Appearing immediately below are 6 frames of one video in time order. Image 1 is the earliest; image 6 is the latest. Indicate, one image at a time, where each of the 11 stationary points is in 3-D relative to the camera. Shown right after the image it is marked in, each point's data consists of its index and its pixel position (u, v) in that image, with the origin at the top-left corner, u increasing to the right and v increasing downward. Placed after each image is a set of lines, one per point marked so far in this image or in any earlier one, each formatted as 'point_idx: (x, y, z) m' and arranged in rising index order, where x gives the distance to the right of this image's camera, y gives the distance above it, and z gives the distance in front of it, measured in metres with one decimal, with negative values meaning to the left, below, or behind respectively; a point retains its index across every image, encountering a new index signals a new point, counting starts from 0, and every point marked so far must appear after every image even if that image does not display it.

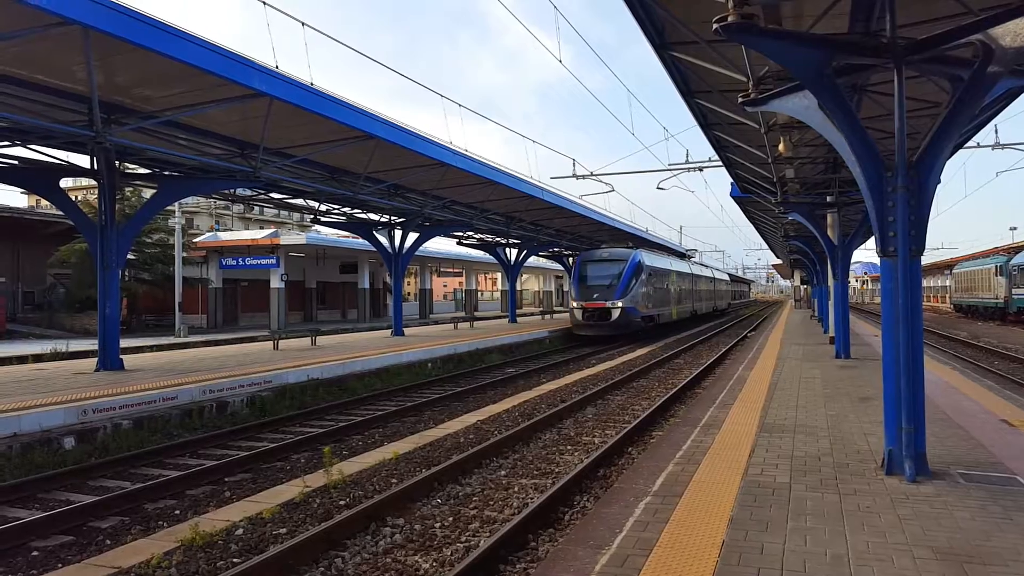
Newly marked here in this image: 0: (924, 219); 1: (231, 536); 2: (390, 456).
0: (+3.5, +0.6, +5.9) m
1: (-2.1, -1.9, +5.4) m
2: (-1.4, -1.9, +8.0) m
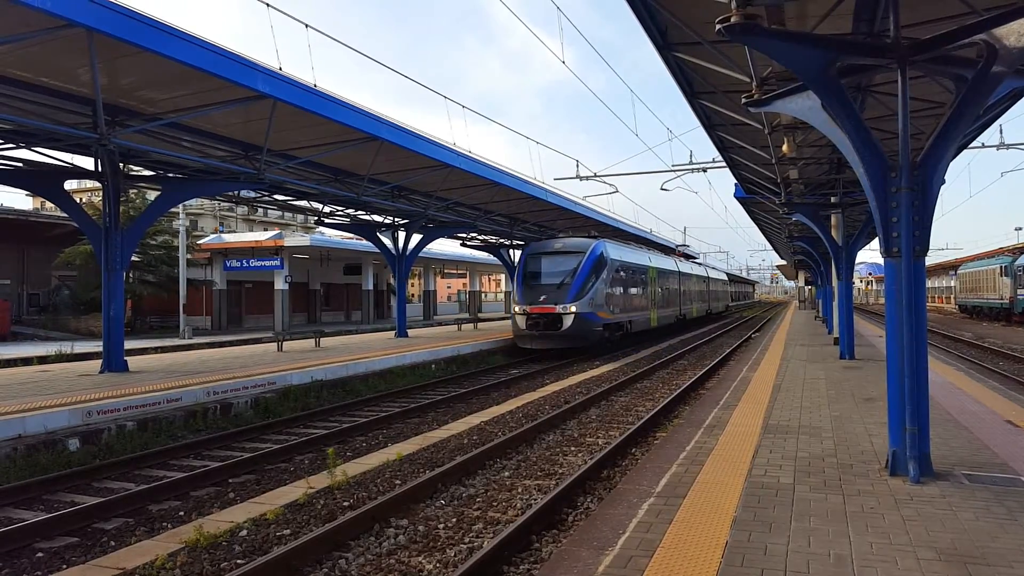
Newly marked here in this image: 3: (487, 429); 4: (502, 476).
0: (+3.5, +0.6, +5.9) m
1: (-2.1, -1.9, +5.4) m
2: (-1.3, -1.9, +8.0) m
3: (-0.3, -1.9, +9.6) m
4: (-0.1, -1.9, +7.2) m
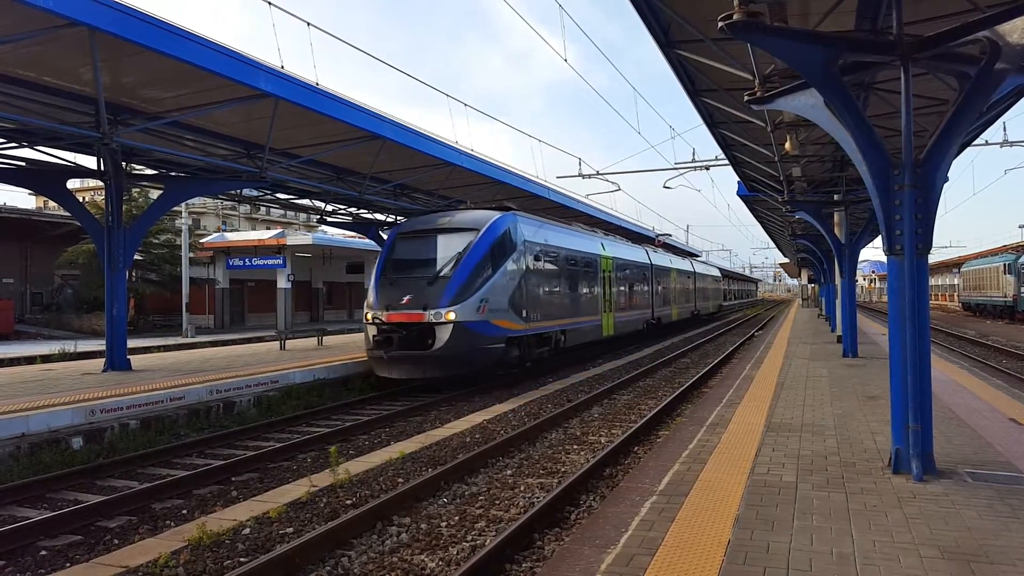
0: (+3.5, +0.6, +5.9) m
1: (-2.1, -1.9, +5.4) m
2: (-1.3, -1.9, +8.0) m
3: (-0.3, -1.9, +9.6) m
4: (-0.1, -1.9, +7.2) m
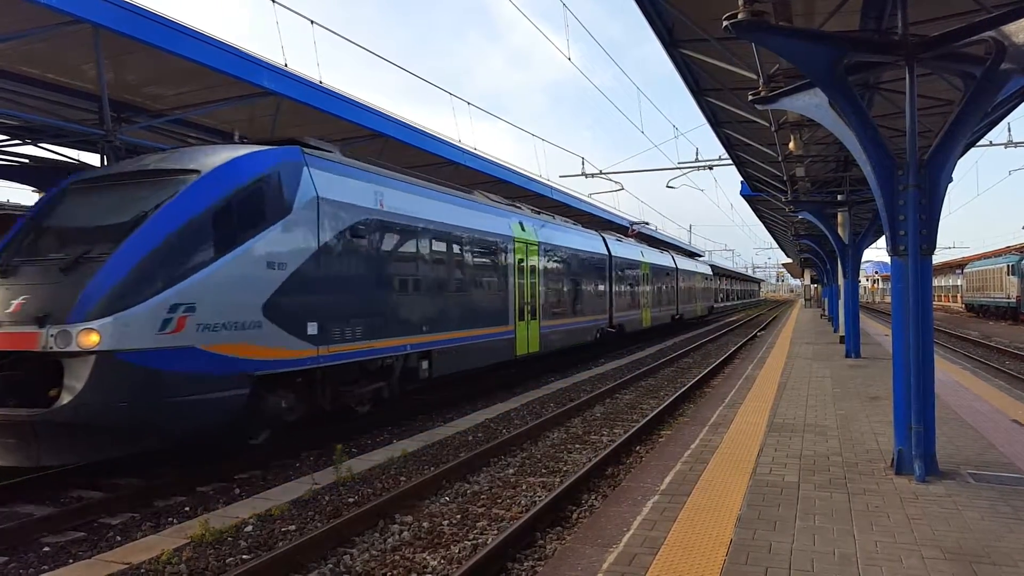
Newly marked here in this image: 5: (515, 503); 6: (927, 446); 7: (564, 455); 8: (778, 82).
0: (+3.5, +0.6, +5.9) m
1: (-2.1, -1.9, +5.4) m
2: (-1.3, -1.9, +8.0) m
3: (-0.3, -1.9, +9.6) m
4: (-0.1, -1.9, +7.2) m
5: (0.0, -1.9, +6.2) m
6: (+3.5, -1.3, +6.0) m
7: (+0.6, -1.9, +8.1) m
8: (+3.7, +2.9, +9.8) m
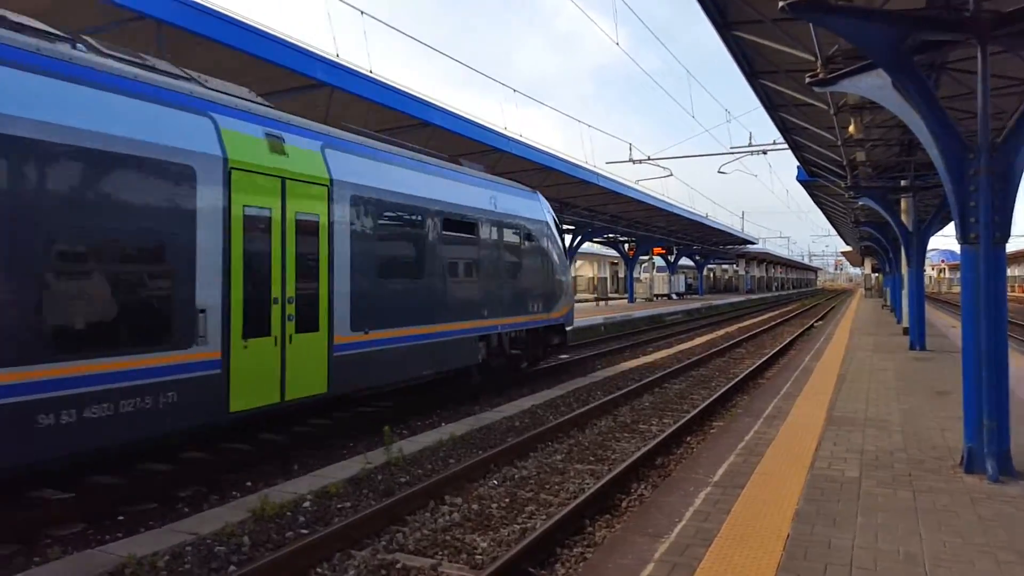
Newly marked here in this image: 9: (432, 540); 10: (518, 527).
0: (+4.0, +0.7, +5.6) m
1: (-1.7, -1.8, +5.5) m
2: (-0.7, -1.7, +8.1) m
3: (+0.4, -1.7, +9.6) m
4: (+0.5, -1.8, +7.2) m
5: (+0.5, -1.8, +6.2) m
6: (+3.9, -1.3, +5.7) m
7: (+1.2, -1.8, +8.0) m
8: (+4.4, +3.0, +9.5) m
9: (-0.6, -1.8, +5.0) m
10: (+0.1, -1.8, +5.2) m
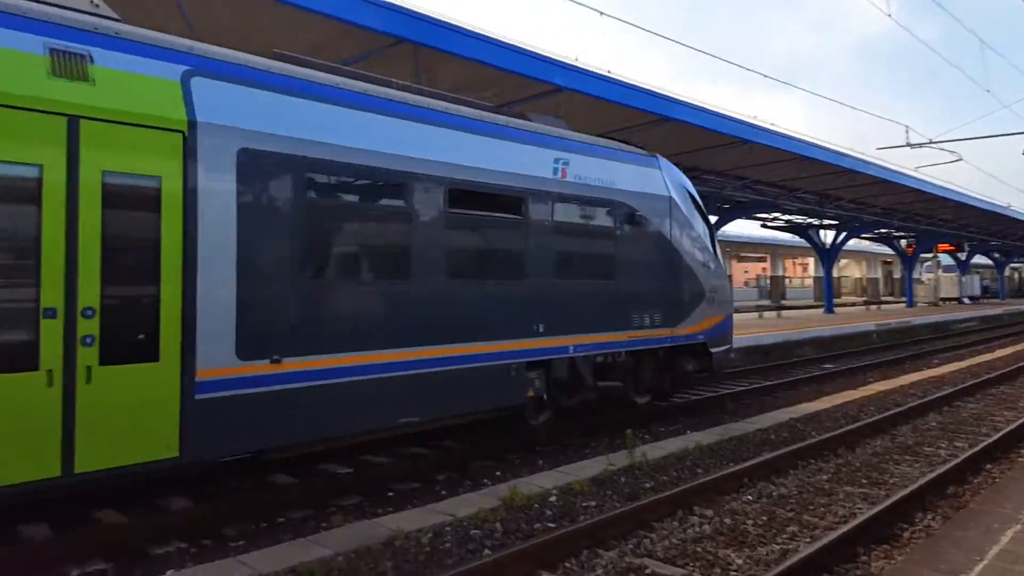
0: (+4.0, +0.6, +2.4) m
1: (-1.3, -1.8, +4.2) m
2: (+0.5, -1.8, +6.3) m
3: (+2.0, -1.8, +7.3) m
4: (+1.3, -1.8, +5.1) m
5: (+1.0, -1.8, +4.1) m
6: (+4.1, -1.3, +2.5) m
7: (+2.2, -1.8, +5.6) m
8: (+5.8, +3.0, +5.9) m
9: (-0.4, -1.8, +3.3) m
10: (+0.2, -1.8, +3.3) m
